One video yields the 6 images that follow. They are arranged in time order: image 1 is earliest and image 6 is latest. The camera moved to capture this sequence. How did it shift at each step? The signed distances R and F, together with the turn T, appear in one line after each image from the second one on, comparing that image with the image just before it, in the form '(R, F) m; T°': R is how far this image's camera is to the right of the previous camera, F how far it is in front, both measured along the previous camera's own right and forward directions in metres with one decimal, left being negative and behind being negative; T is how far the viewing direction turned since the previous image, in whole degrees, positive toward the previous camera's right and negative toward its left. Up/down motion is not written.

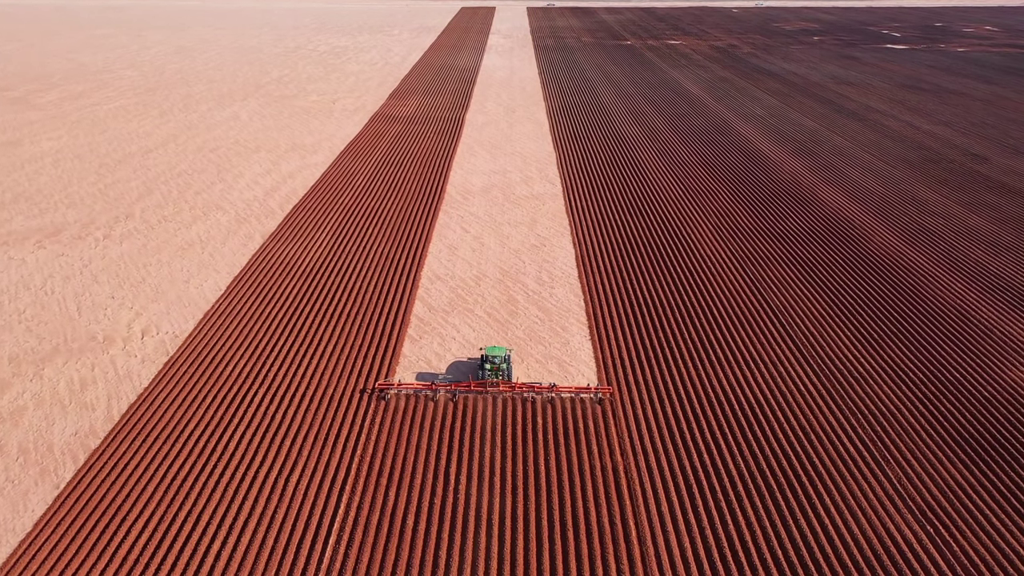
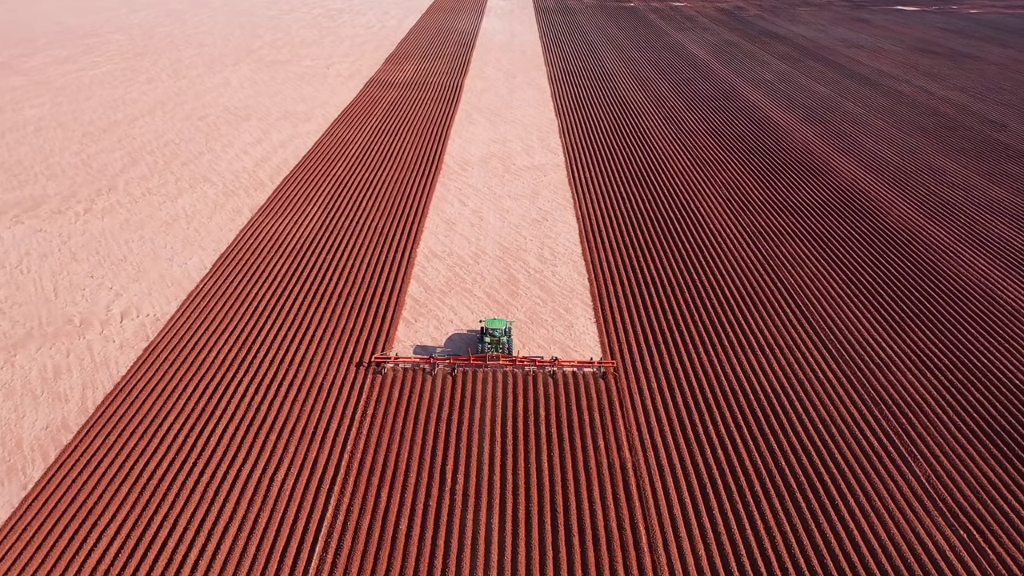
(0.0, +0.7) m; 0°
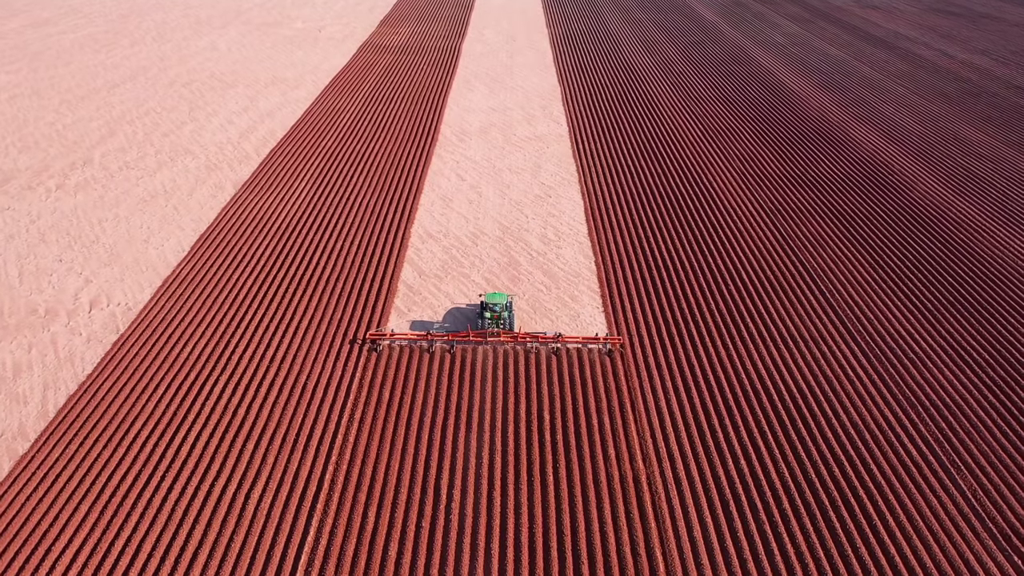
(0.0, +1.0) m; 0°
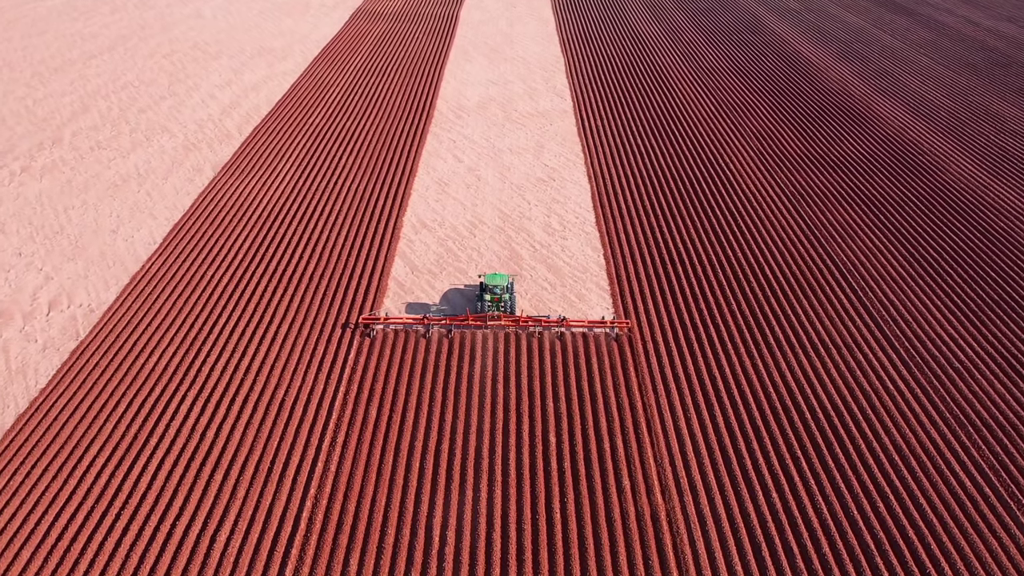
(0.0, +1.1) m; 0°
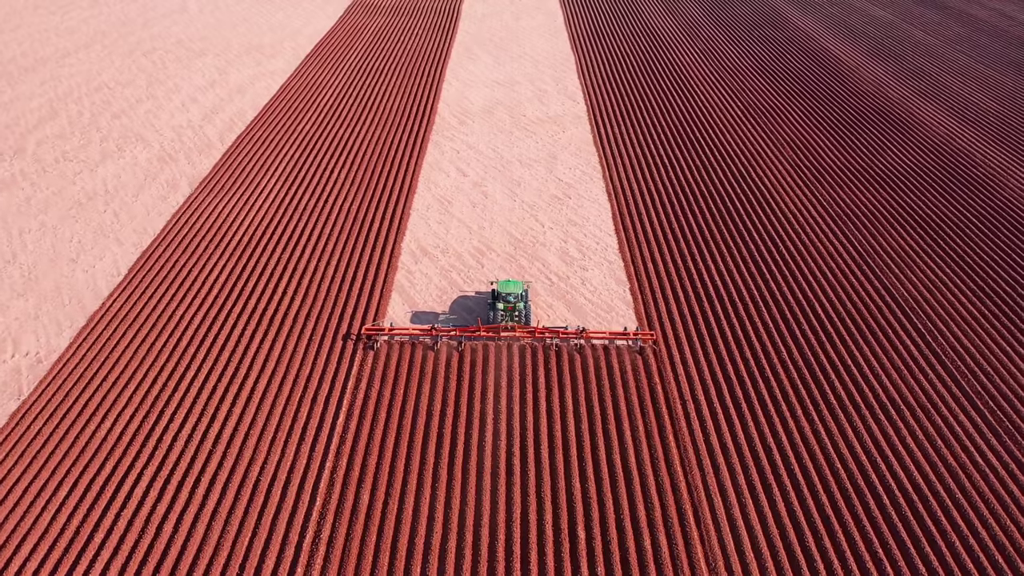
(-0.2, +1.4) m; 0°
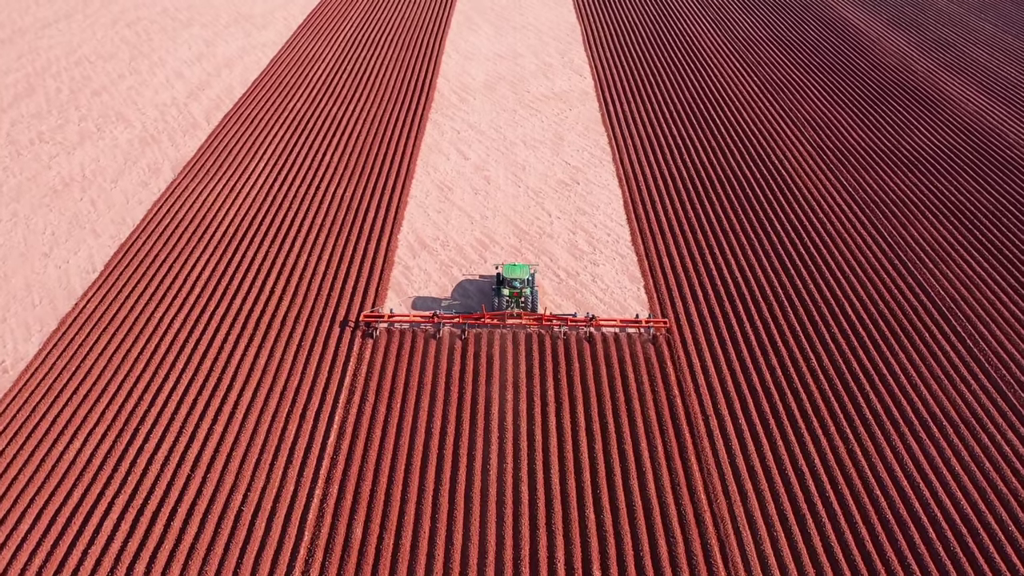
(-0.1, +0.7) m; 0°
